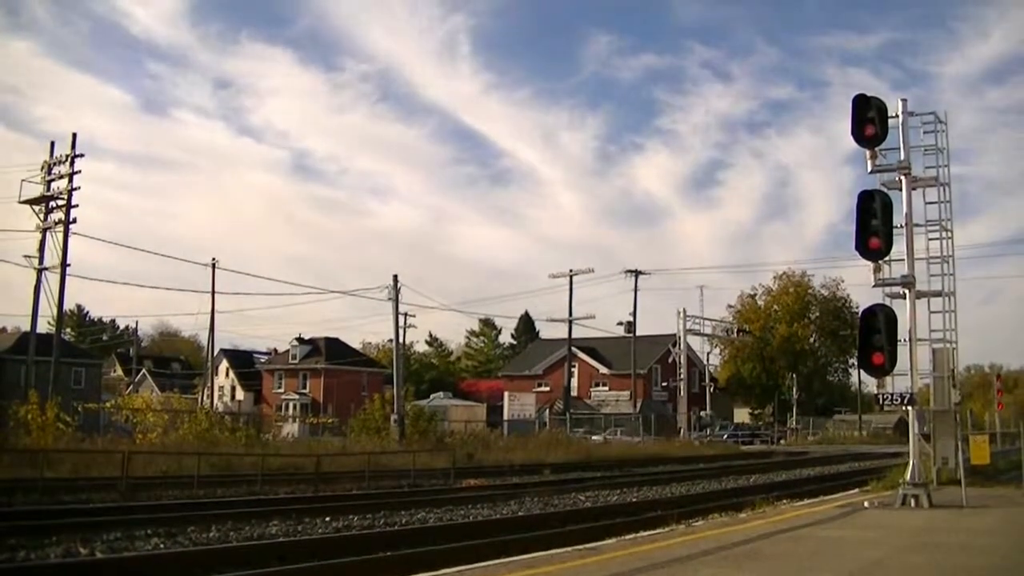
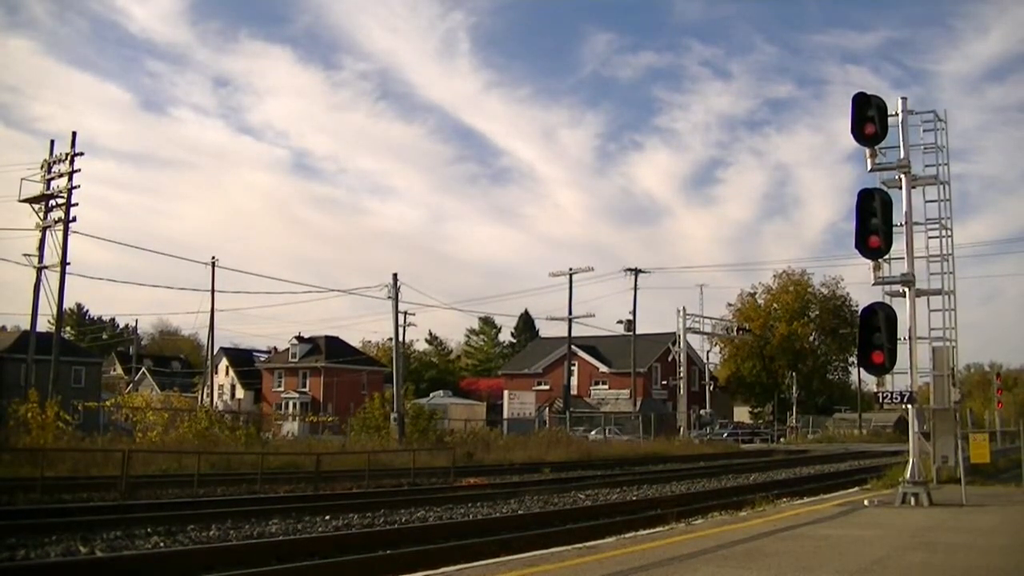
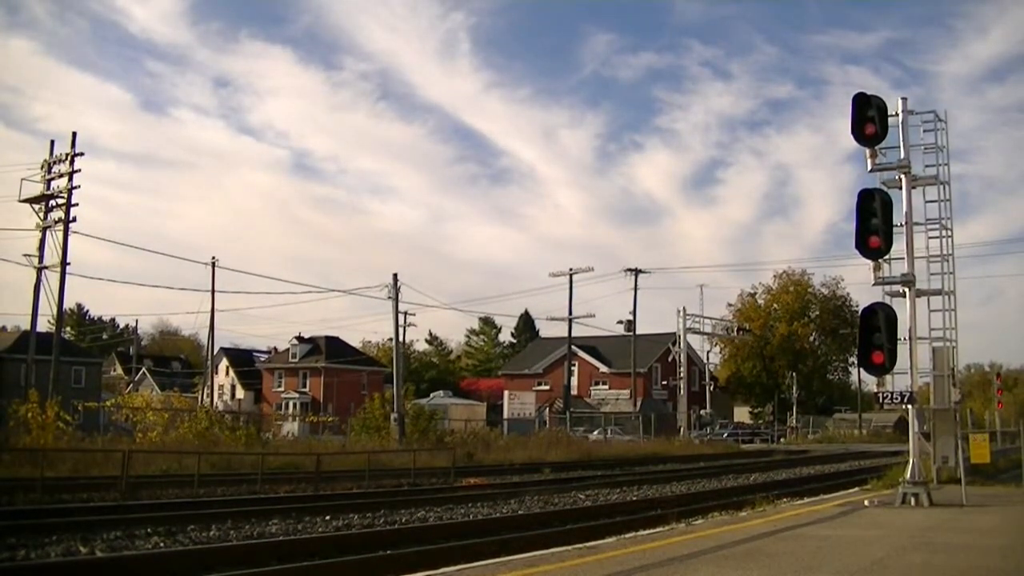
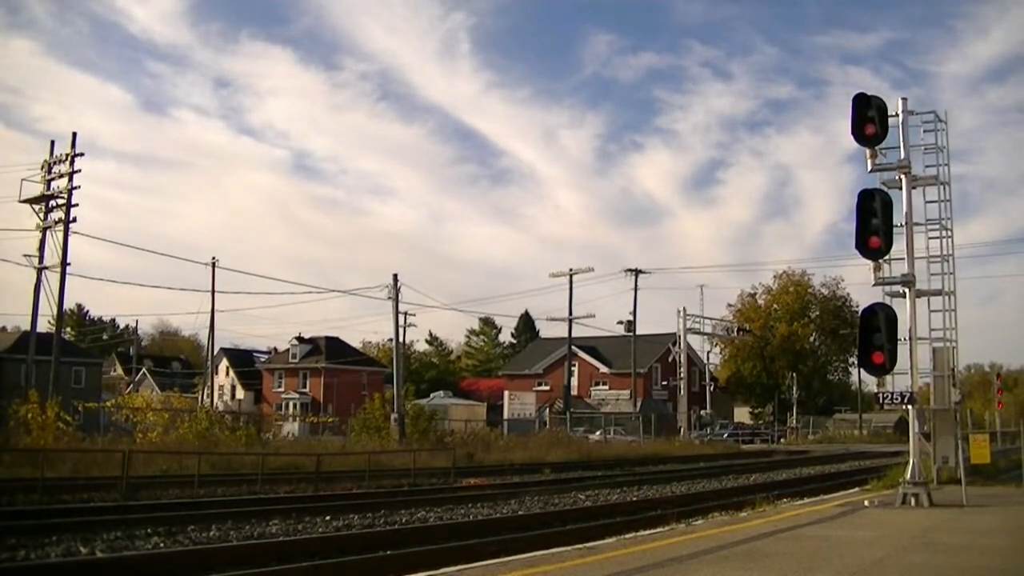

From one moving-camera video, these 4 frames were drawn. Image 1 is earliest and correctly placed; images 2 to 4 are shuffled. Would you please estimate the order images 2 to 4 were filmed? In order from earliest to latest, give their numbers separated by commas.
4, 3, 2
